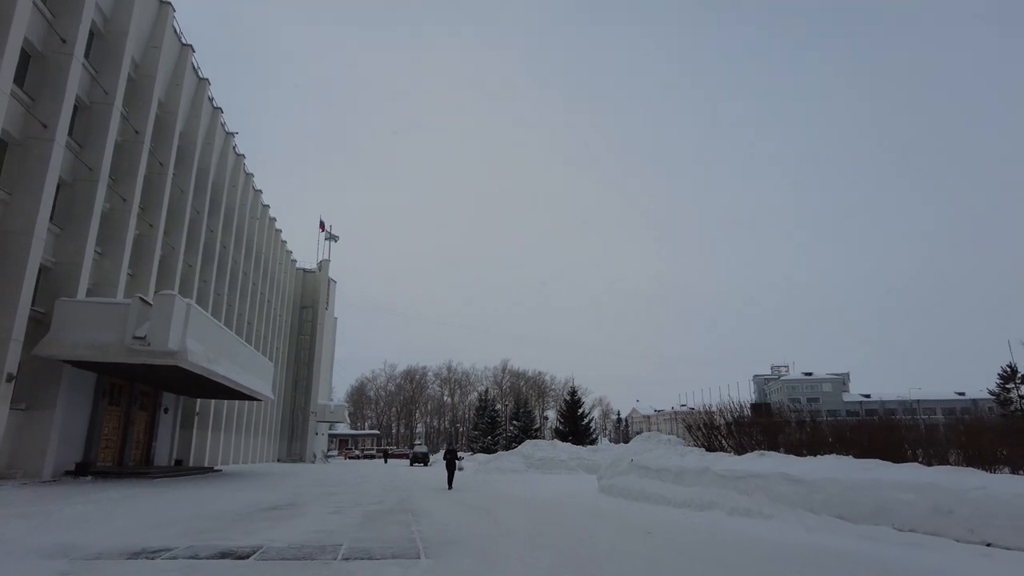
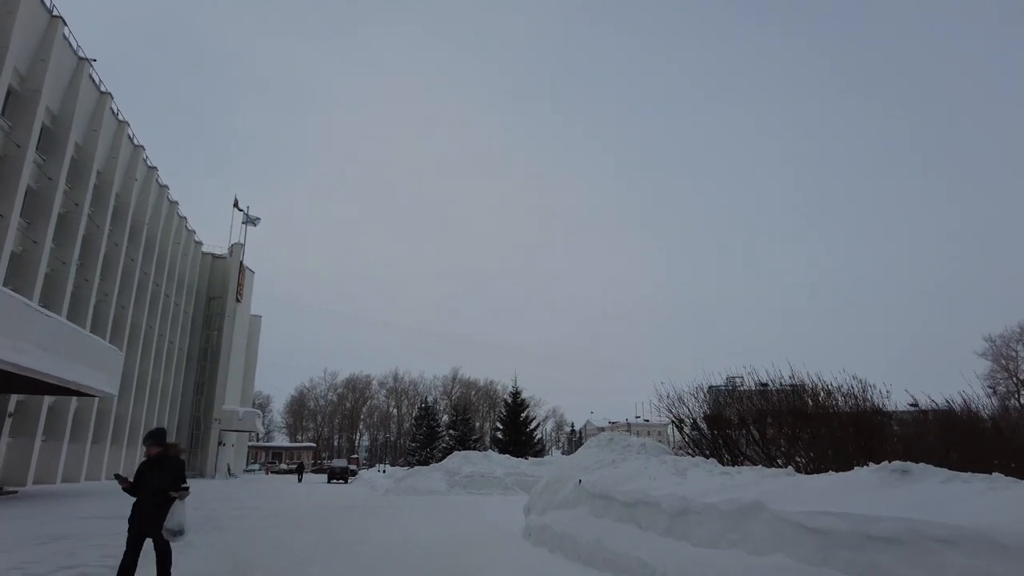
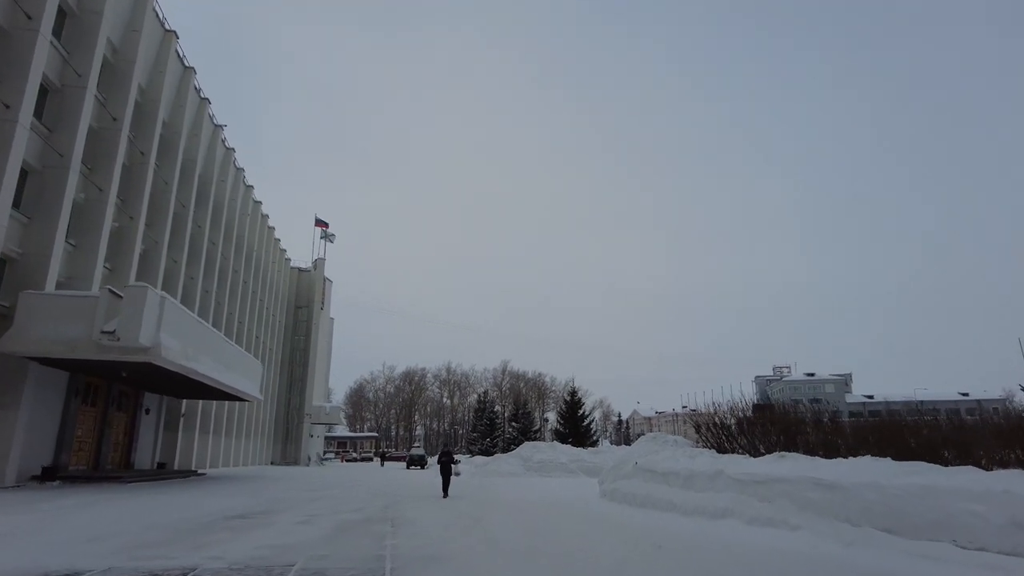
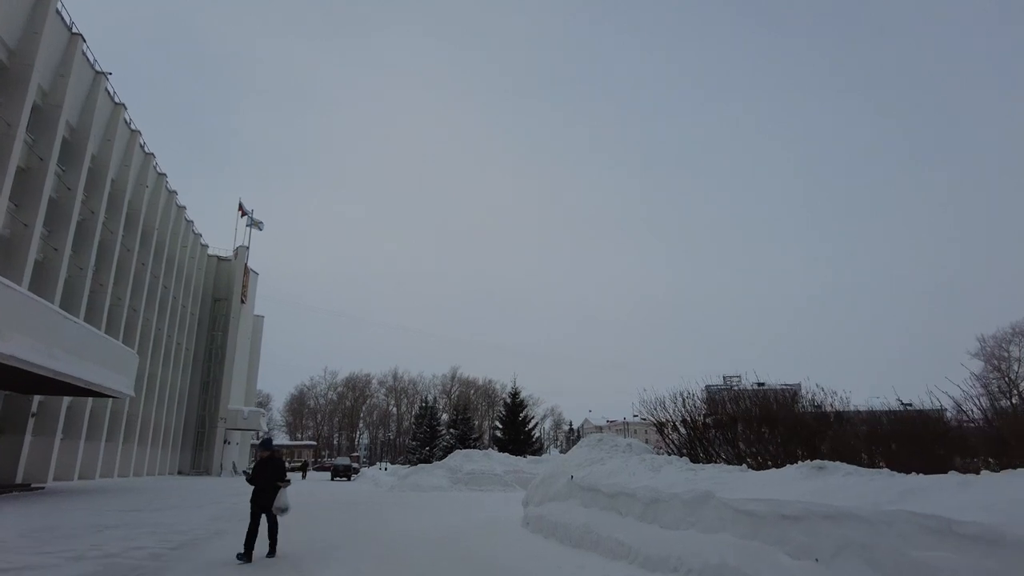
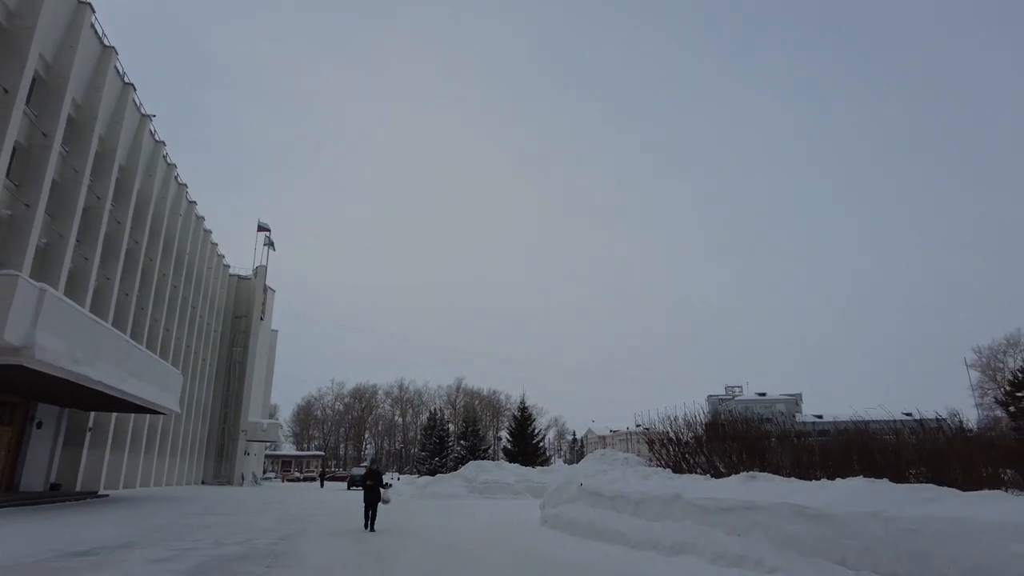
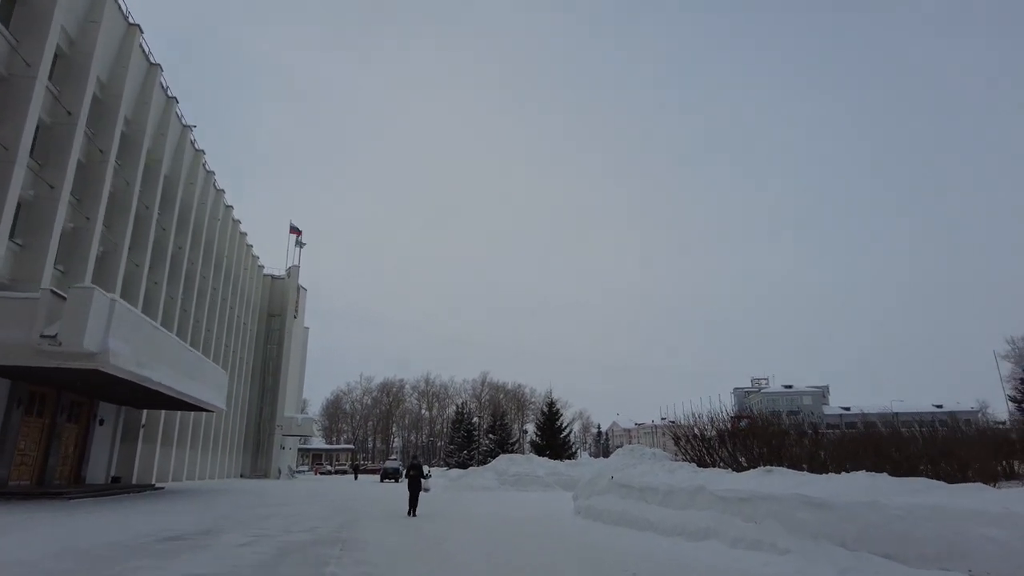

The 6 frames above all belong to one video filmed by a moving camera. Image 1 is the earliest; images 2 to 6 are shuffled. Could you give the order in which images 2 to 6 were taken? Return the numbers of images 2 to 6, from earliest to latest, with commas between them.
3, 6, 5, 4, 2
